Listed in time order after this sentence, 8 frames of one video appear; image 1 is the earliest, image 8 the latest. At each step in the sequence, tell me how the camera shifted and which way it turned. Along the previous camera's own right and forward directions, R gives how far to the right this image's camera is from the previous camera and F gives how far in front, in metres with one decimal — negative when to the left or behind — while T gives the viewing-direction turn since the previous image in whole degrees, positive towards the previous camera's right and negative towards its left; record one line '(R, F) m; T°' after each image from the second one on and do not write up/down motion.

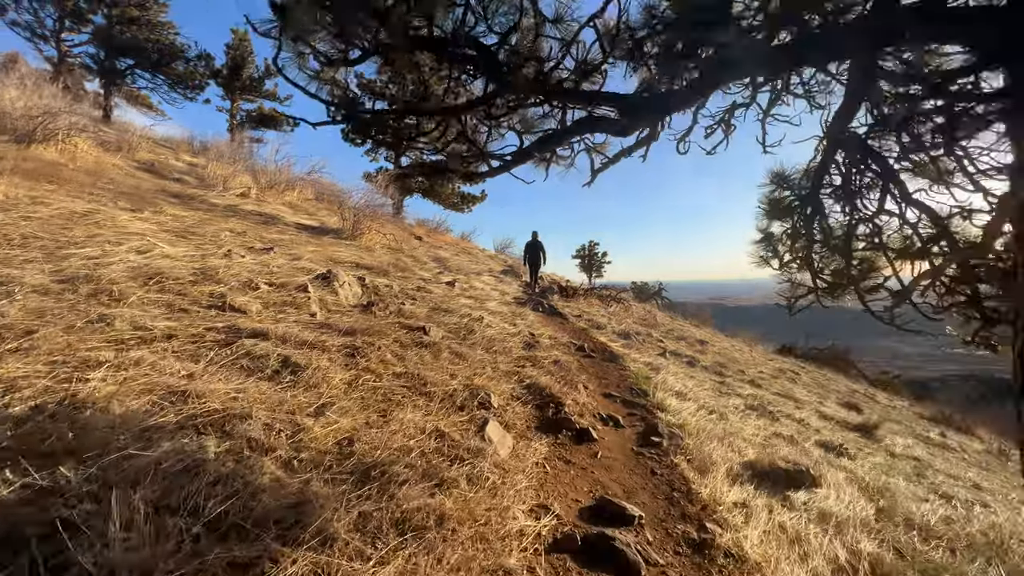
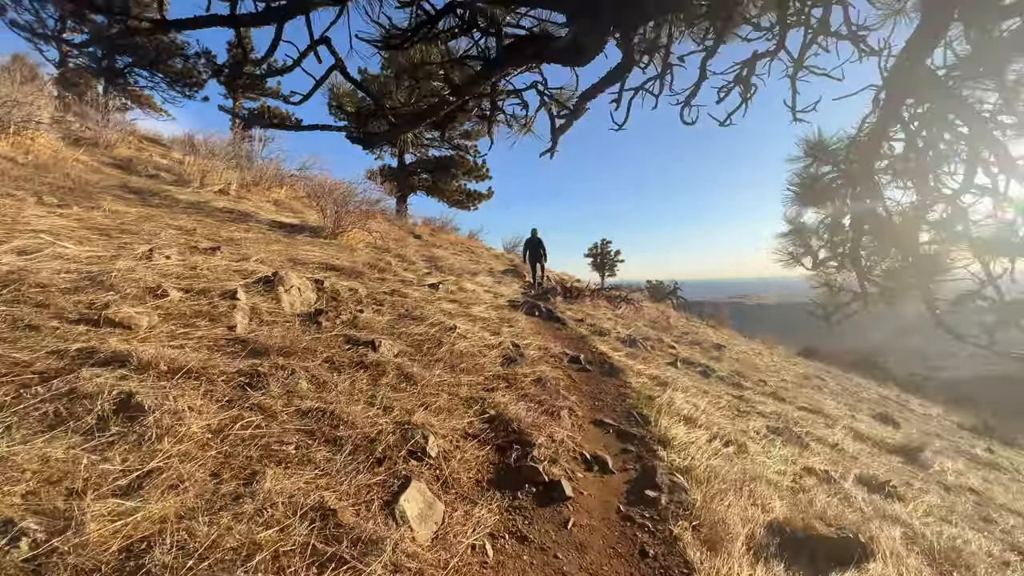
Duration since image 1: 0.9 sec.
(+0.4, +0.9) m; -2°
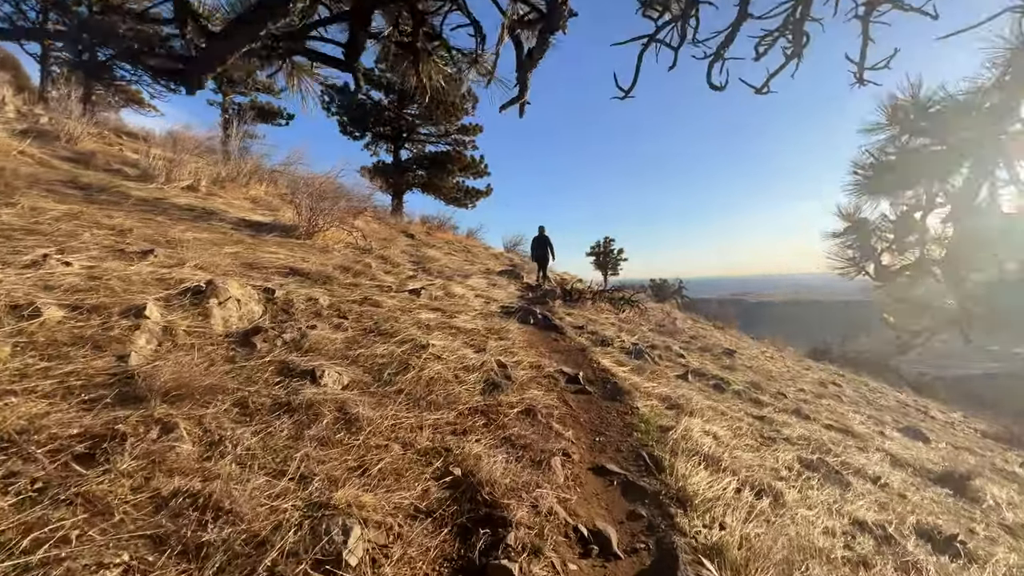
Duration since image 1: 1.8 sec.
(+0.2, +0.9) m; 0°
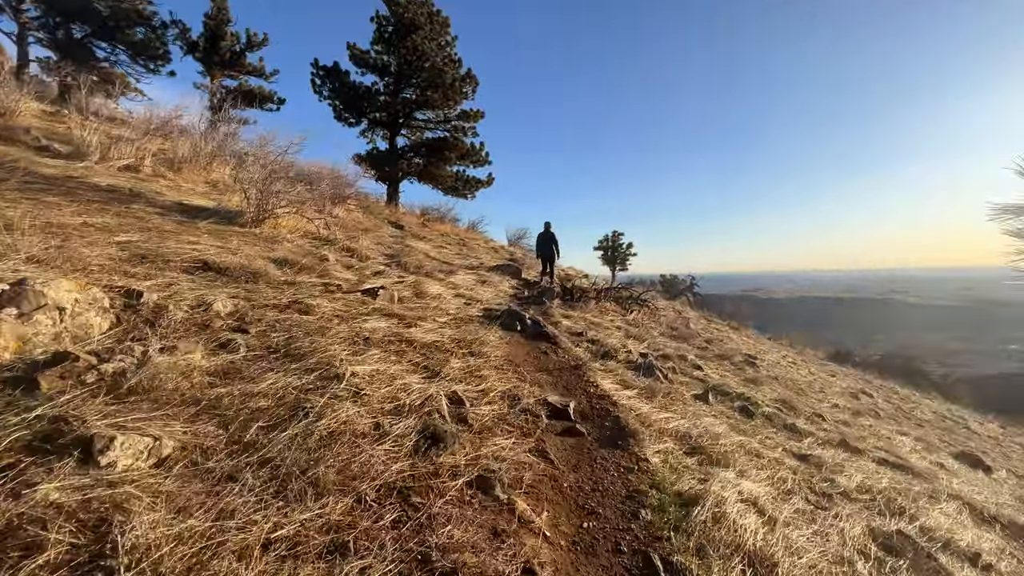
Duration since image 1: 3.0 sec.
(+0.4, +1.4) m; -1°
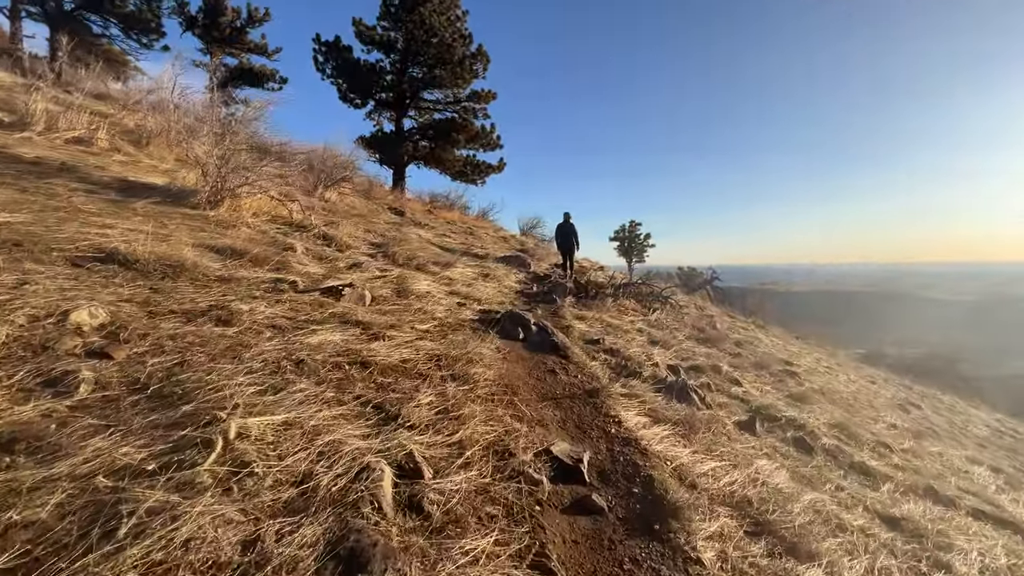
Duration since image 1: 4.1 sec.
(+0.1, +1.2) m; -2°
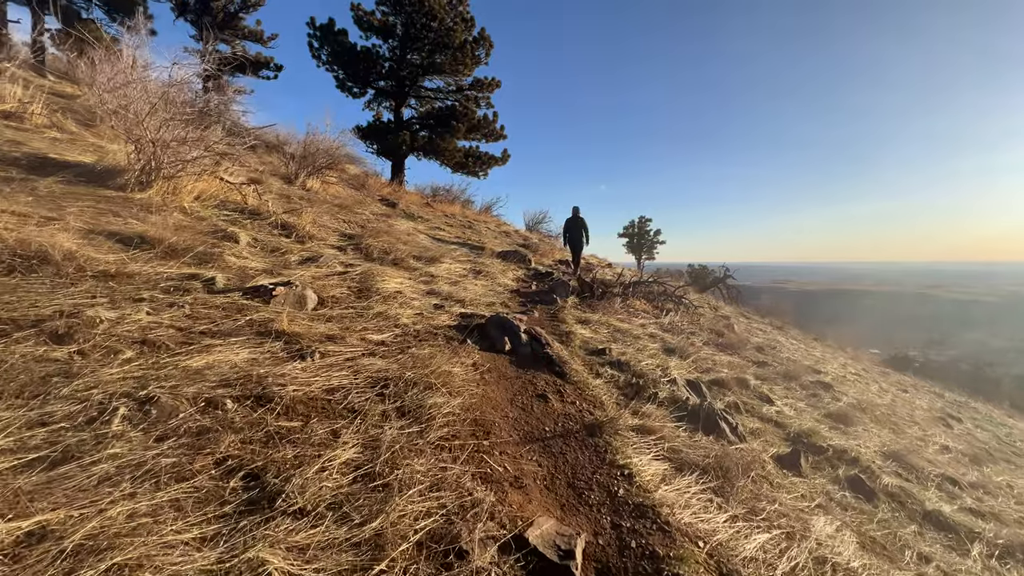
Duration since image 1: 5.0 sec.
(+0.2, +1.0) m; -1°
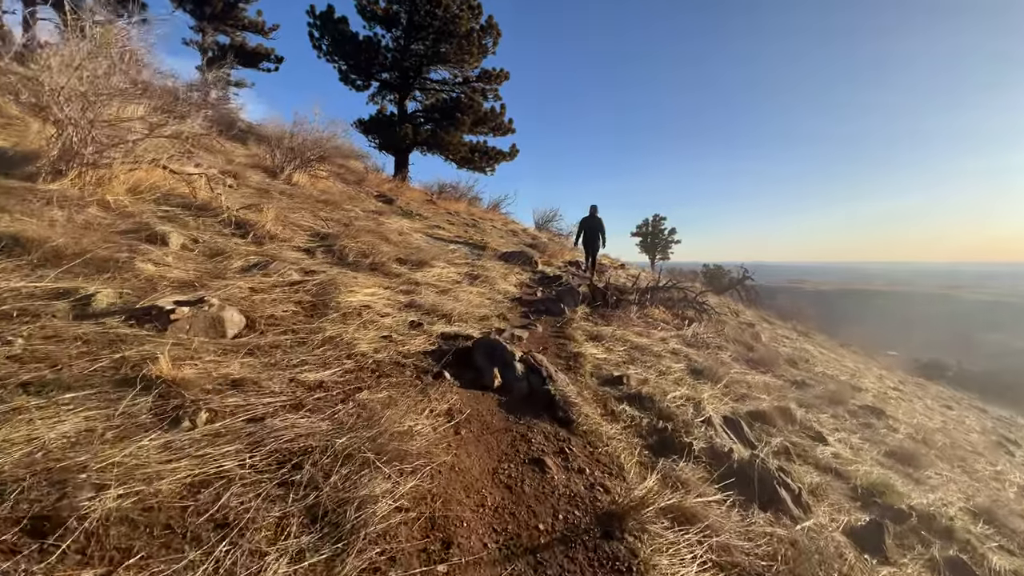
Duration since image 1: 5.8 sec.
(+0.1, +1.0) m; -1°
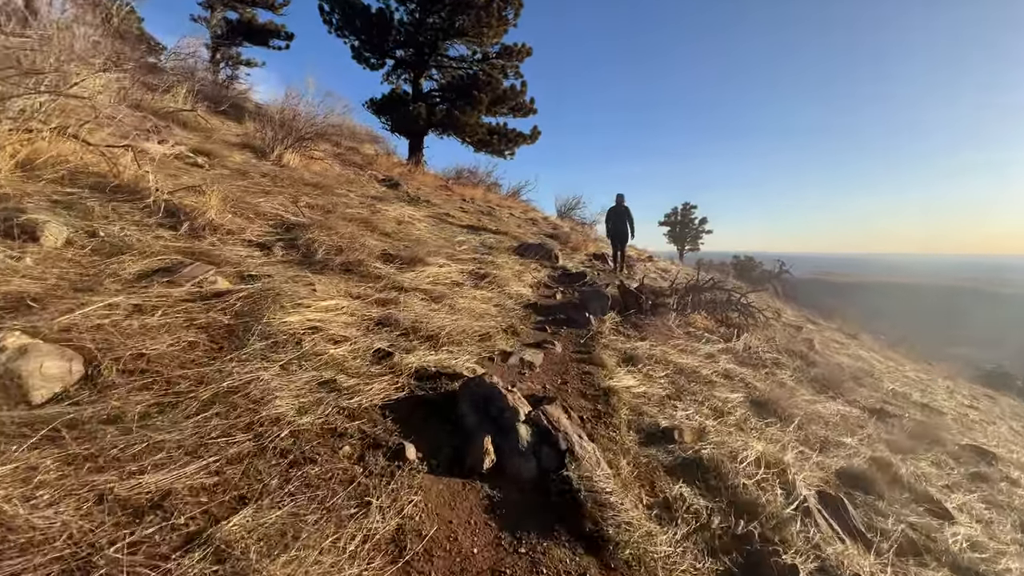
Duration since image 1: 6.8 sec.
(+0.1, +1.2) m; -3°
